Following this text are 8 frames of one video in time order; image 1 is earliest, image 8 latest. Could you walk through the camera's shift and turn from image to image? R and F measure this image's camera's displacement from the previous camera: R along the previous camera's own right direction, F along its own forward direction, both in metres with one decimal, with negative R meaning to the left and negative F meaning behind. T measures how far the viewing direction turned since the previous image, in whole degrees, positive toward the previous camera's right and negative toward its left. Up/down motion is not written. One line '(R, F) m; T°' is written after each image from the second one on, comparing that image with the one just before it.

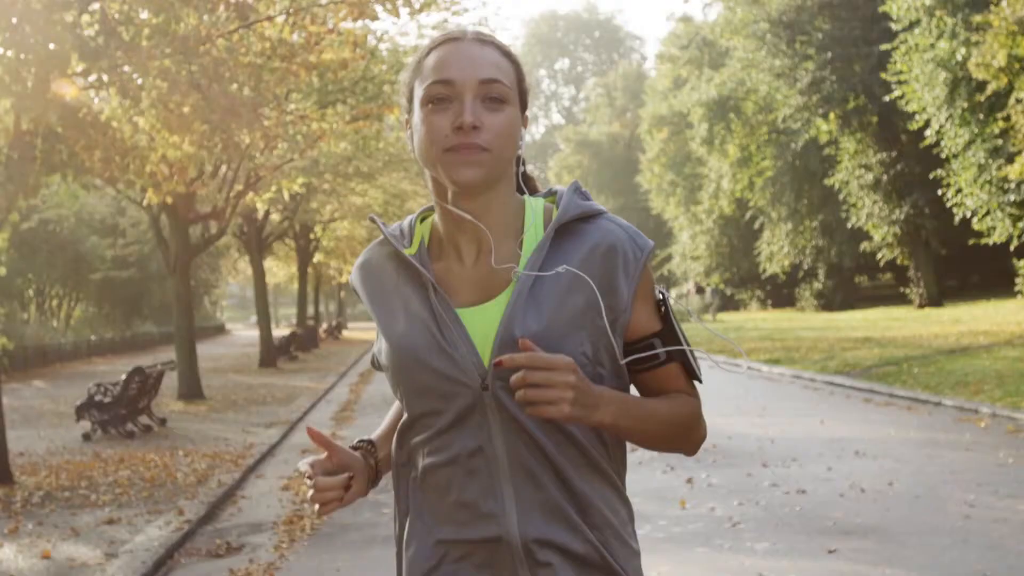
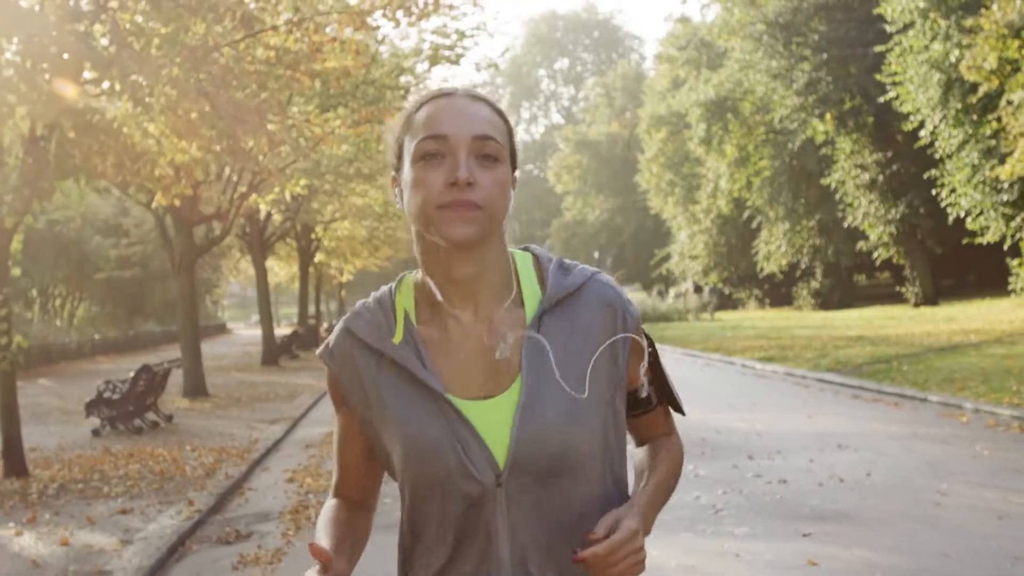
(0.0, -0.5) m; 0°
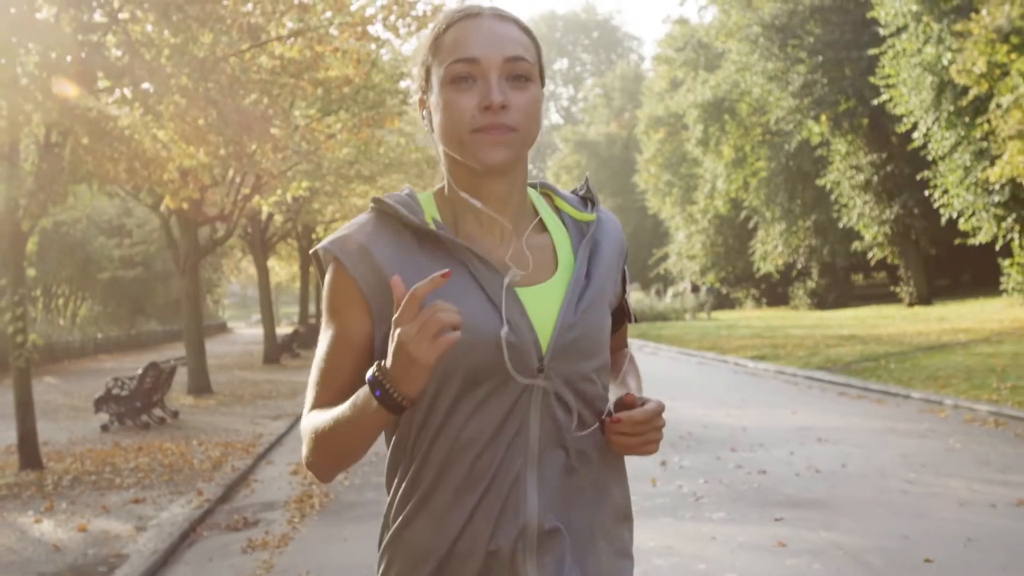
(+0.1, -0.5) m; 0°
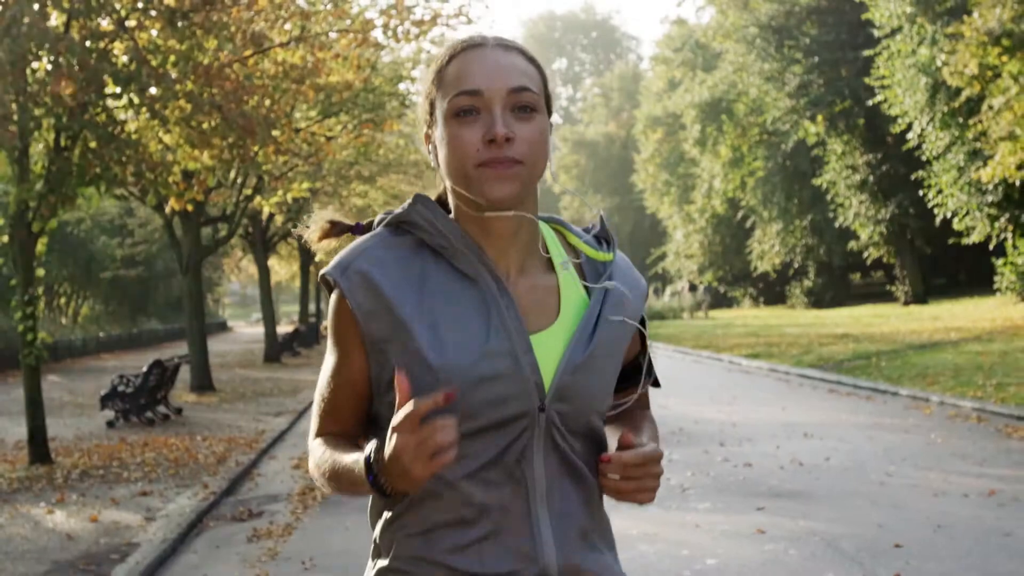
(0.0, -0.4) m; 0°
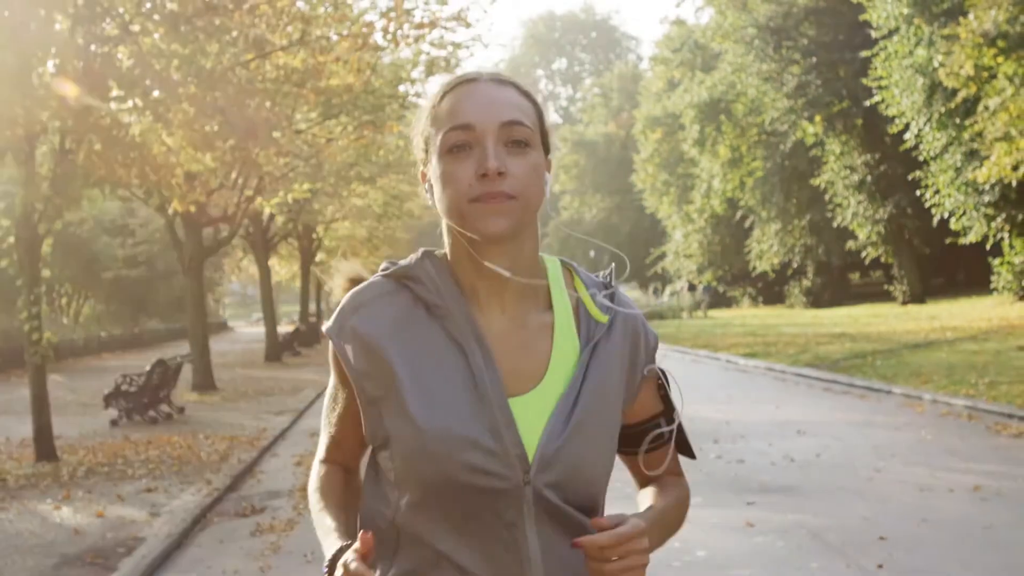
(0.0, -0.2) m; 0°
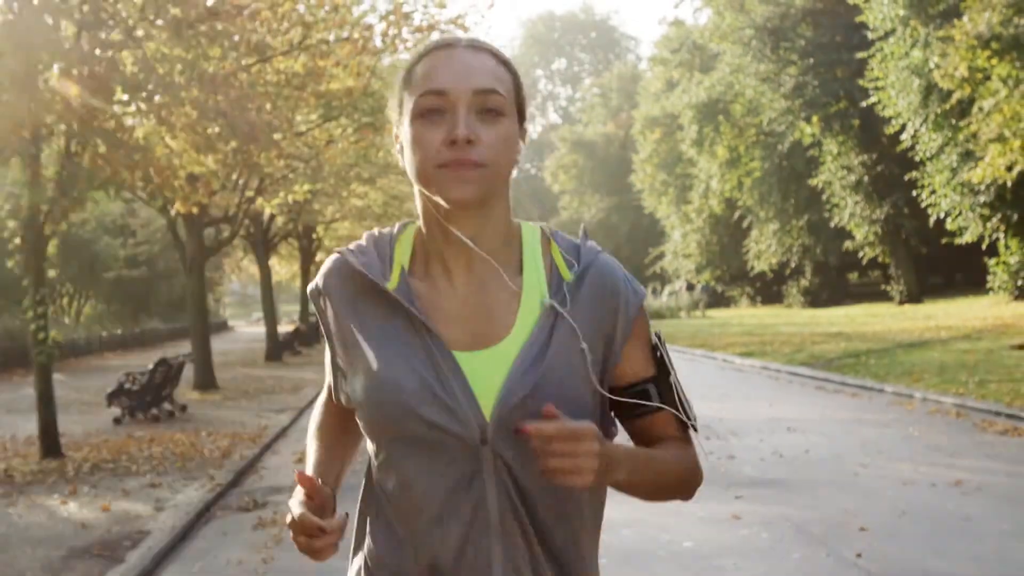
(0.0, -0.3) m; 0°
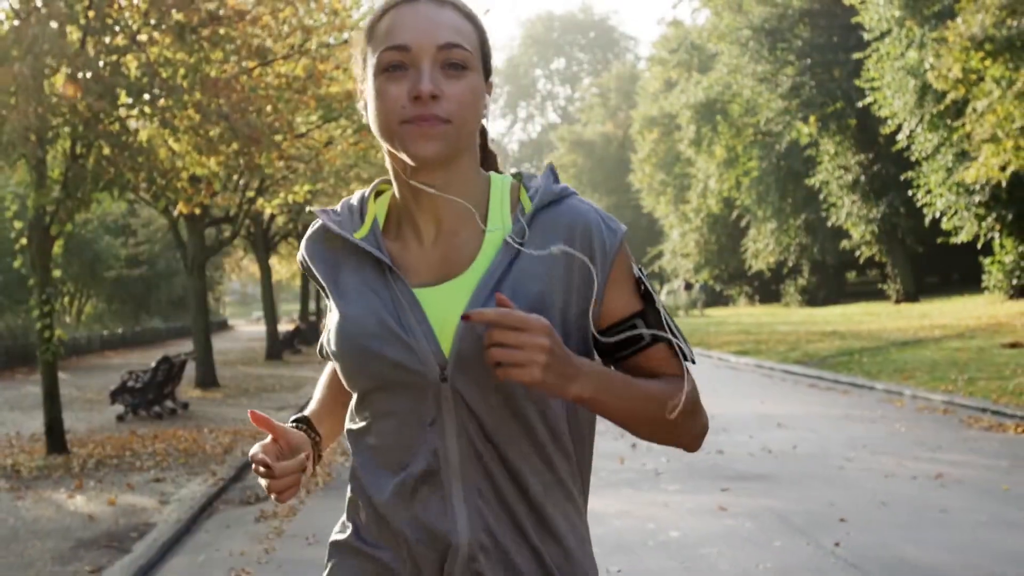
(0.0, -0.3) m; 0°
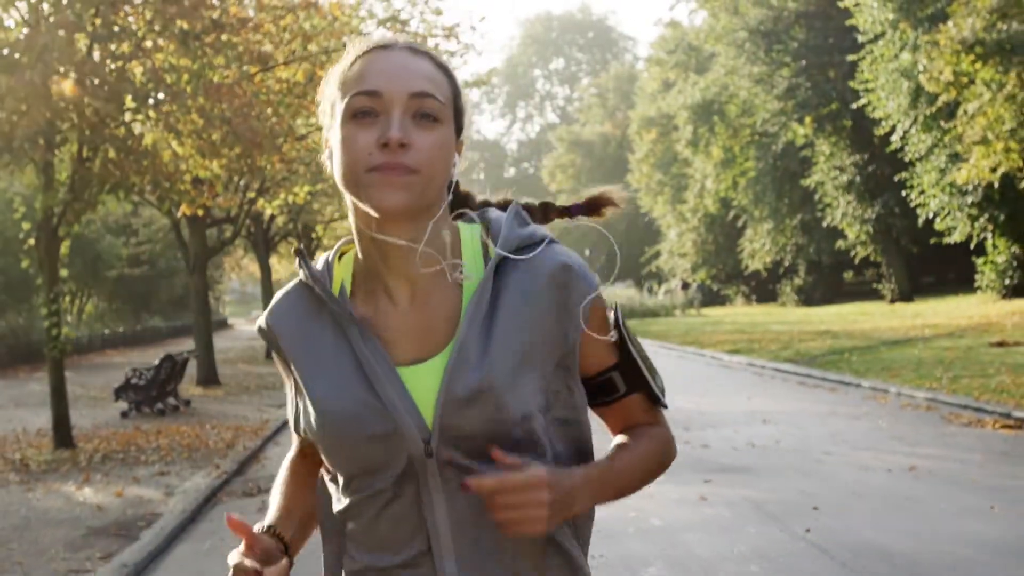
(+0.1, -0.4) m; 0°
